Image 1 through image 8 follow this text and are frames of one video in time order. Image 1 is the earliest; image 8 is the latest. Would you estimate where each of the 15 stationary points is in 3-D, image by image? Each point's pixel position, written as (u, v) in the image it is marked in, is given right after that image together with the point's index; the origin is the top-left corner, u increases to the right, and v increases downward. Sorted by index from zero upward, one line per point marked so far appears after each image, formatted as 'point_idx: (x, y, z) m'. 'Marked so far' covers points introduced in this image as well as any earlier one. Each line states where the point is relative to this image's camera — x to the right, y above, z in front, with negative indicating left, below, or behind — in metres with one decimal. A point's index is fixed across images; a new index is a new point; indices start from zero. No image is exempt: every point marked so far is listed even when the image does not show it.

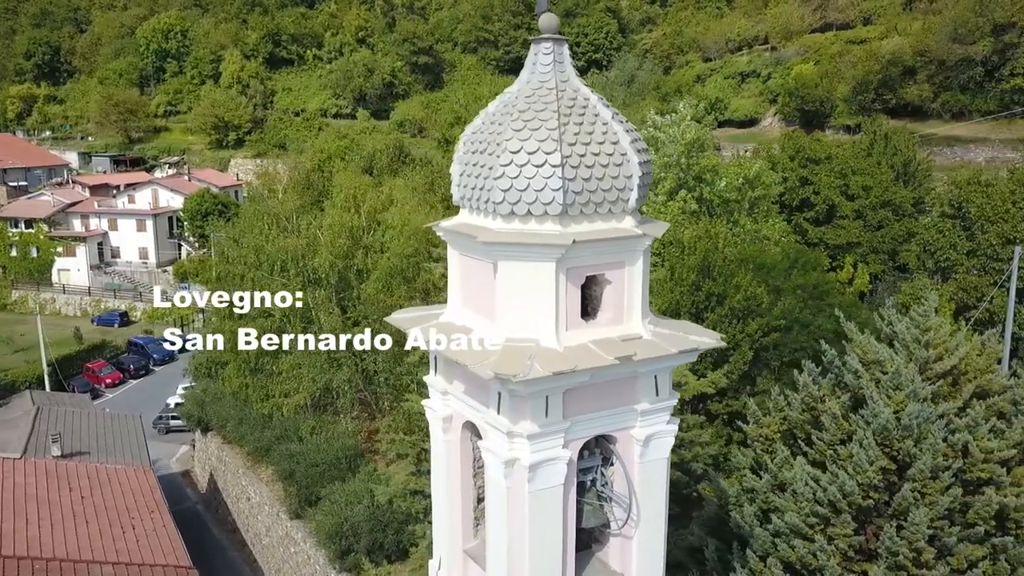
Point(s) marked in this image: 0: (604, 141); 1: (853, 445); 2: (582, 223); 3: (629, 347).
0: (+0.8, +1.2, +6.8) m
1: (+4.3, -1.9, +9.9) m
2: (+0.6, +0.5, +6.7) m
3: (+1.0, -0.5, +6.8) m
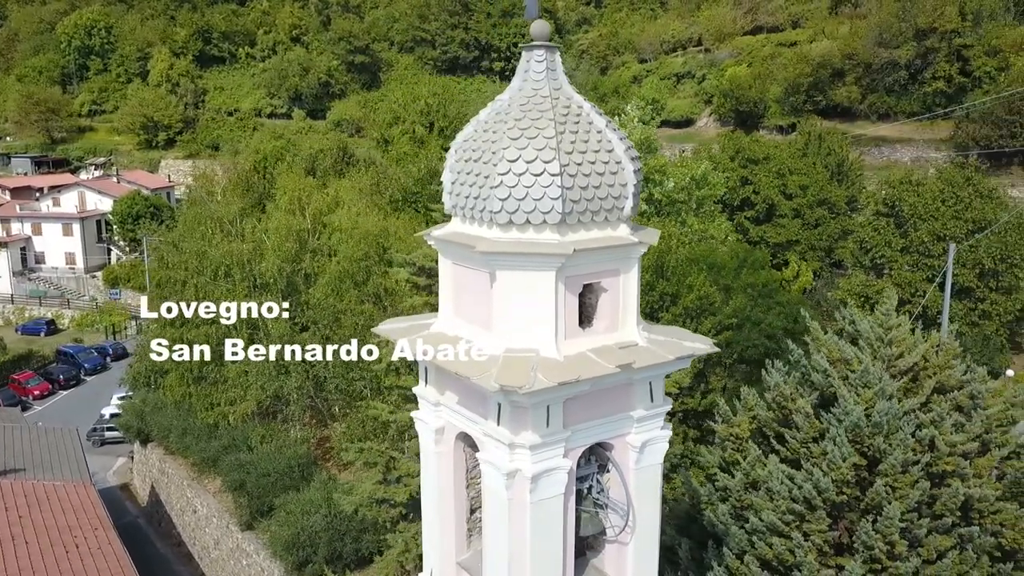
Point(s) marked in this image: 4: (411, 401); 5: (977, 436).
0: (+0.7, +1.2, +6.8) m
1: (+4.0, -2.0, +10.2) m
2: (+0.6, +0.5, +6.7) m
3: (+1.0, -0.6, +6.8) m
4: (-1.8, -2.1, +14.2) m
5: (+6.2, -2.0, +10.7) m
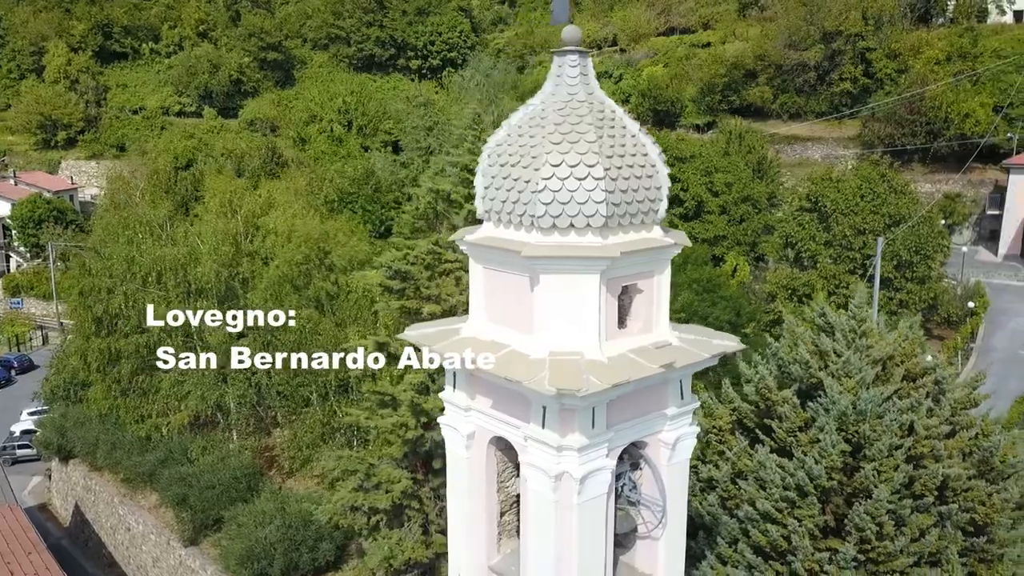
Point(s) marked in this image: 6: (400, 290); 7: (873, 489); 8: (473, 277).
0: (+1.1, +1.2, +6.9) m
1: (+4.0, -1.9, +10.6) m
2: (+0.9, +0.4, +6.8) m
3: (+1.3, -0.6, +6.9) m
4: (-2.2, -2.1, +14.1) m
5: (+6.1, -1.9, +11.3) m
6: (-2.0, 0.0, +14.4) m
7: (+4.5, -2.5, +10.1) m
8: (-0.4, +0.1, +7.4) m
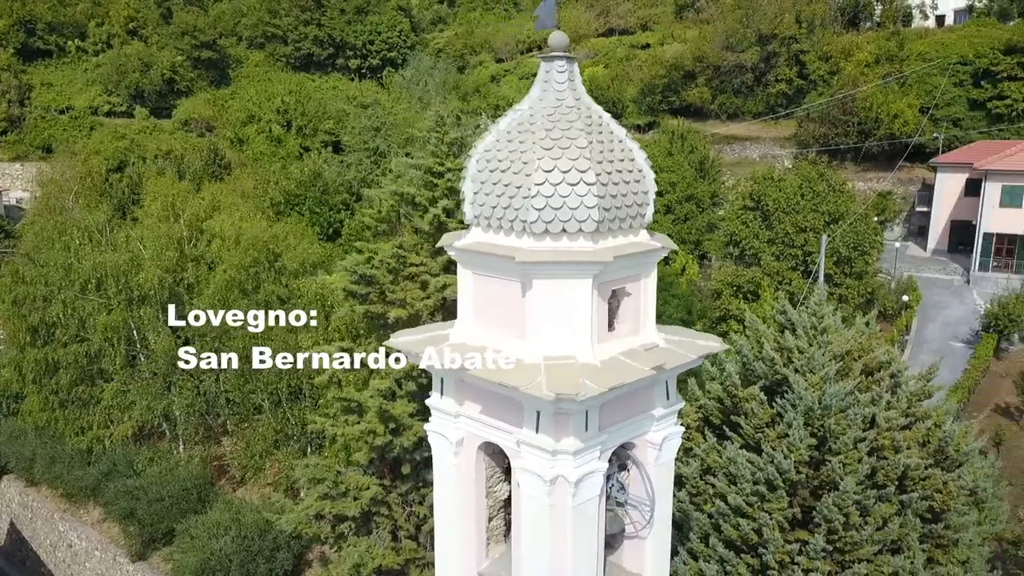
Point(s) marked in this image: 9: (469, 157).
0: (+1.0, +1.1, +7.0) m
1: (+3.7, -1.9, +10.9) m
2: (+0.8, +0.4, +6.9) m
3: (+1.3, -0.6, +7.0) m
4: (-2.7, -2.2, +13.9) m
5: (+5.7, -1.8, +11.8) m
6: (-2.6, -0.1, +14.2) m
7: (+4.3, -2.5, +10.4) m
8: (-0.5, +0.1, +7.3) m
9: (-0.4, +1.2, +7.2) m
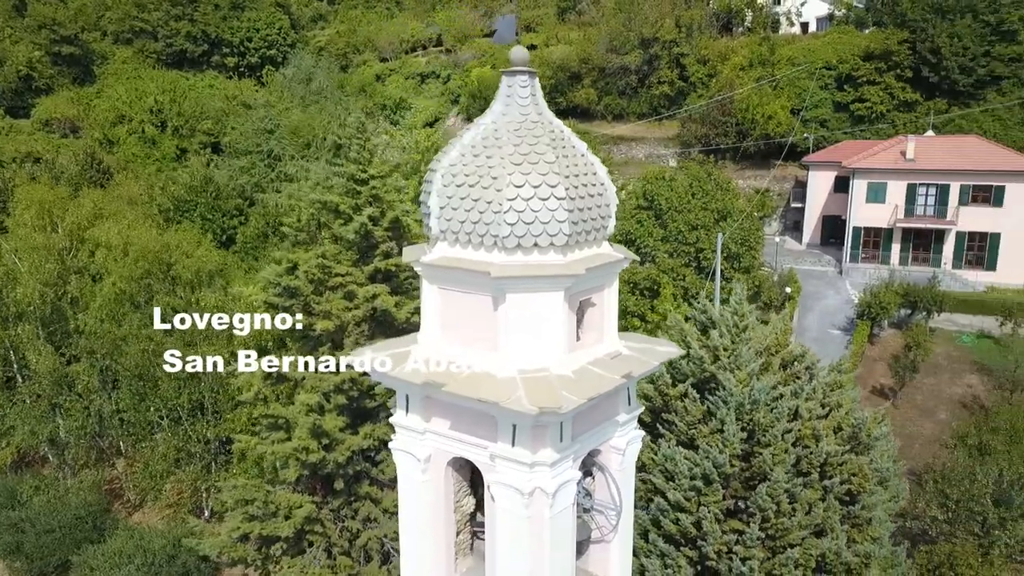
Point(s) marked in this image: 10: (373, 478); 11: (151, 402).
0: (+0.7, +1.0, +7.1) m
1: (+2.9, -1.9, +11.4) m
2: (+0.6, +0.3, +7.0) m
3: (+1.0, -0.7, +7.2) m
4: (-3.9, -2.4, +13.5) m
5: (+4.8, -1.8, +12.5) m
6: (-3.9, -0.3, +13.8) m
7: (+3.5, -2.5, +11.0) m
8: (-0.8, -0.1, +7.3) m
9: (-0.7, +1.0, +7.1) m
10: (-2.4, -3.3, +13.9) m
11: (-8.9, -2.9, +20.1) m
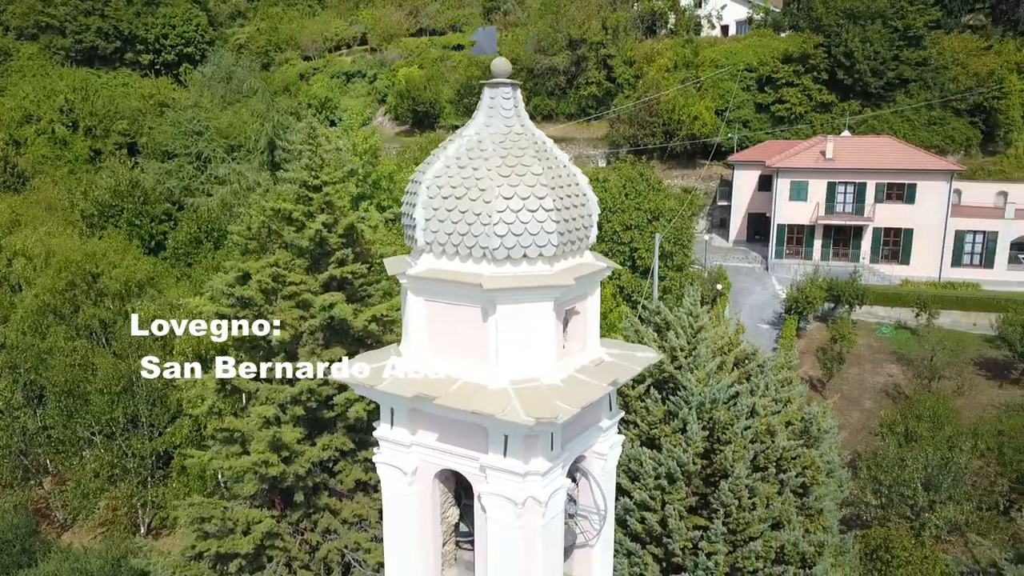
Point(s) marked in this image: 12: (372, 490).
0: (+0.5, +0.9, +7.2) m
1: (+2.4, -1.9, +11.7) m
2: (+0.5, +0.2, +7.1) m
3: (+0.9, -0.8, +7.3) m
4: (-4.5, -2.6, +13.1) m
5: (+4.2, -1.8, +13.0) m
6: (-4.6, -0.5, +13.4) m
7: (+3.1, -2.5, +11.3) m
8: (-0.9, -0.2, +7.2) m
9: (-0.8, +0.9, +7.1) m
10: (-3.1, -3.4, +13.6) m
11: (-10.1, -3.2, +19.3) m
12: (-2.4, -3.5, +13.9) m
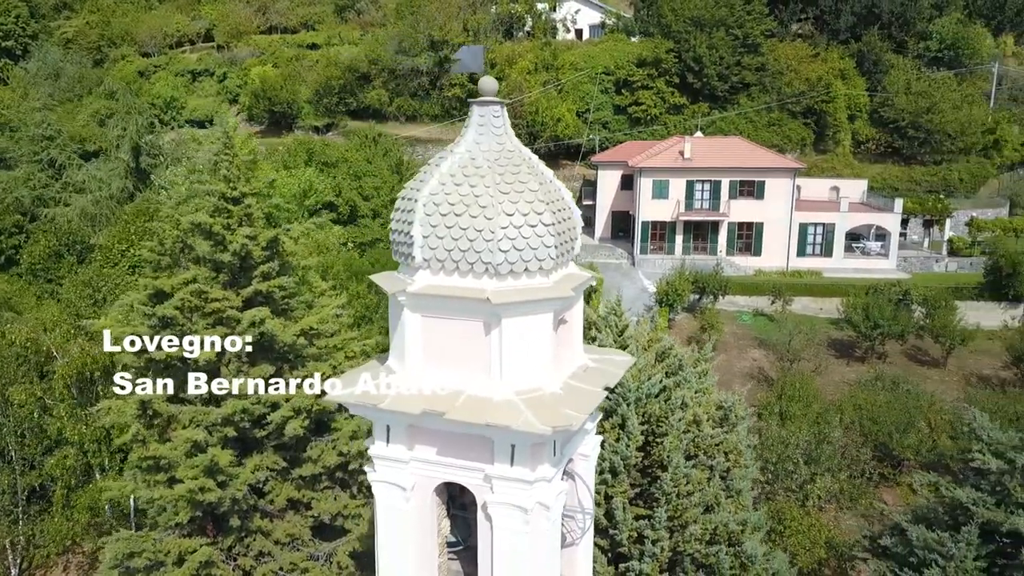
0: (+0.4, +0.8, +7.5) m
1: (+1.6, -2.0, +12.2) m
2: (+0.4, +0.1, +7.3) m
3: (+0.8, -0.8, +7.7) m
4: (-5.4, -2.9, +12.4) m
5: (+3.1, -1.8, +13.8) m
6: (-5.6, -0.8, +12.7) m
7: (+2.3, -2.5, +12.0) m
8: (-0.9, -0.3, +7.3) m
9: (-0.9, +0.8, +7.1) m
10: (-4.1, -3.6, +13.2) m
11: (-12.1, -3.7, +17.5) m
12: (-3.5, -3.7, +13.6) m
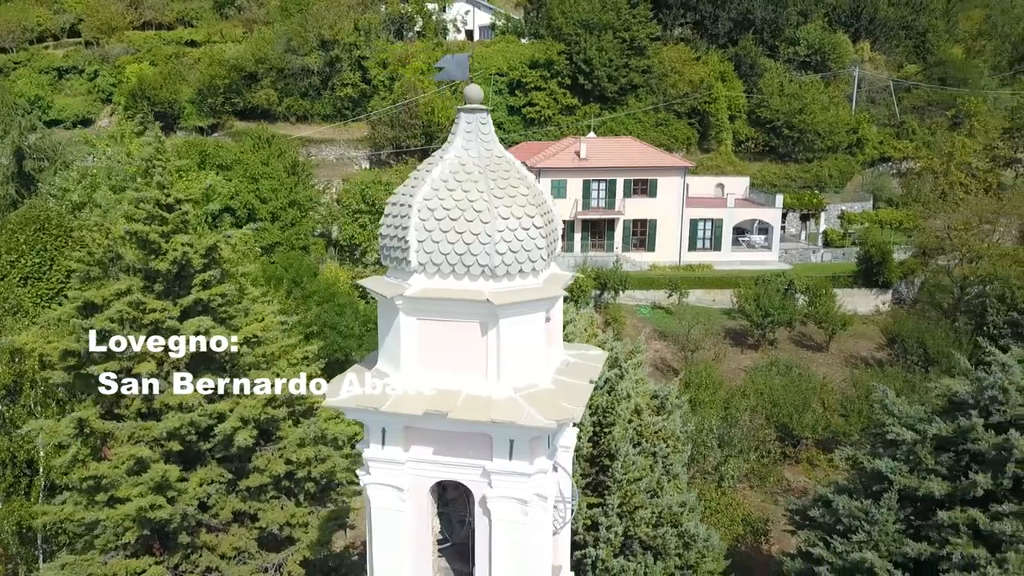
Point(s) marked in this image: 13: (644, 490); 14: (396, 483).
0: (+0.3, +0.8, +7.8) m
1: (+0.8, -1.9, +12.7) m
2: (+0.3, +0.1, +7.7) m
3: (+0.7, -0.8, +8.0) m
4: (-6.1, -3.0, +11.9) m
5: (+2.1, -1.7, +14.5) m
6: (-6.4, -1.0, +12.1) m
7: (+1.6, -2.5, +12.6) m
8: (-1.0, -0.4, +7.4) m
9: (-1.0, +0.7, +7.2) m
10: (-4.8, -3.8, +12.9) m
11: (-13.3, -4.1, +16.0) m
12: (-4.3, -3.8, +13.3) m
13: (+2.1, -3.3, +12.9) m
14: (-1.1, -1.8, +7.5) m
